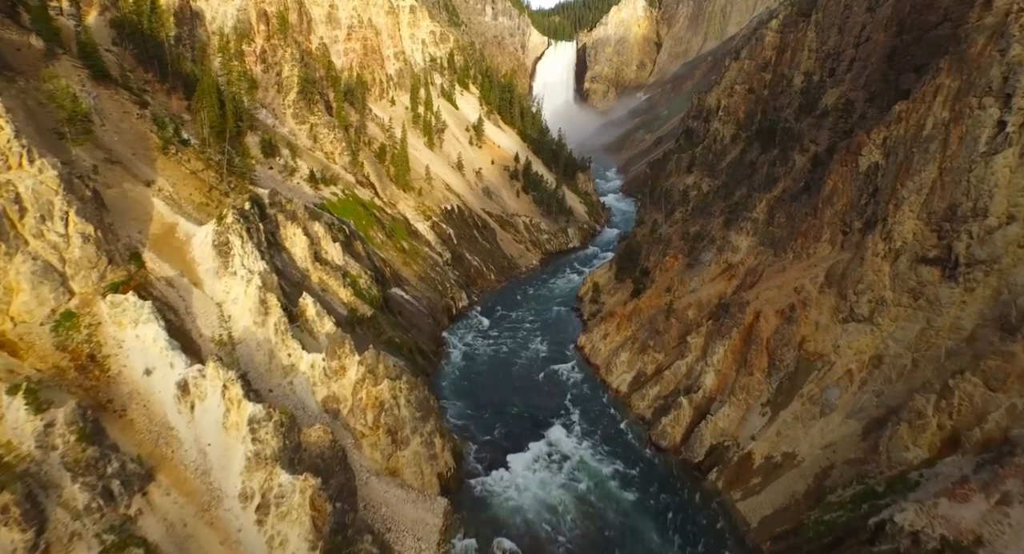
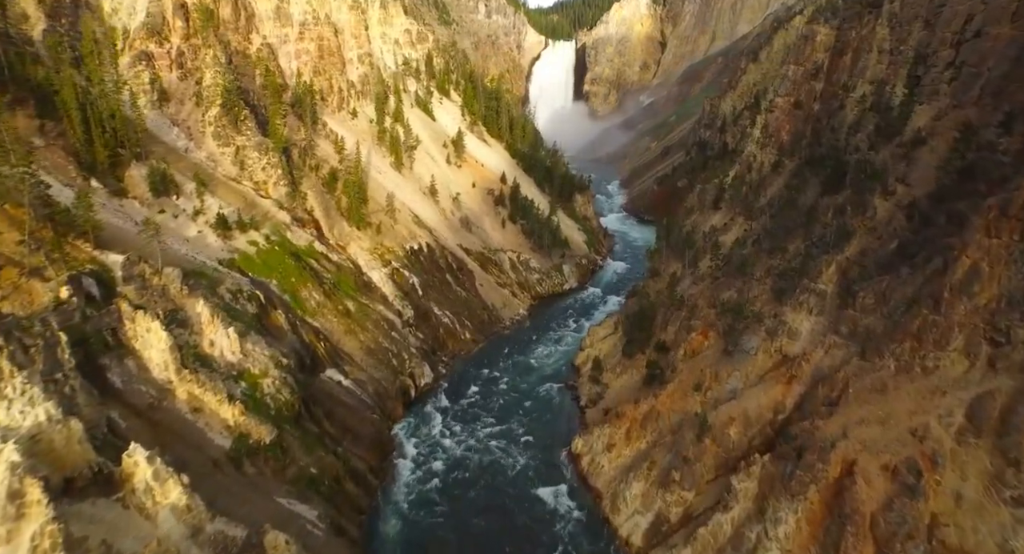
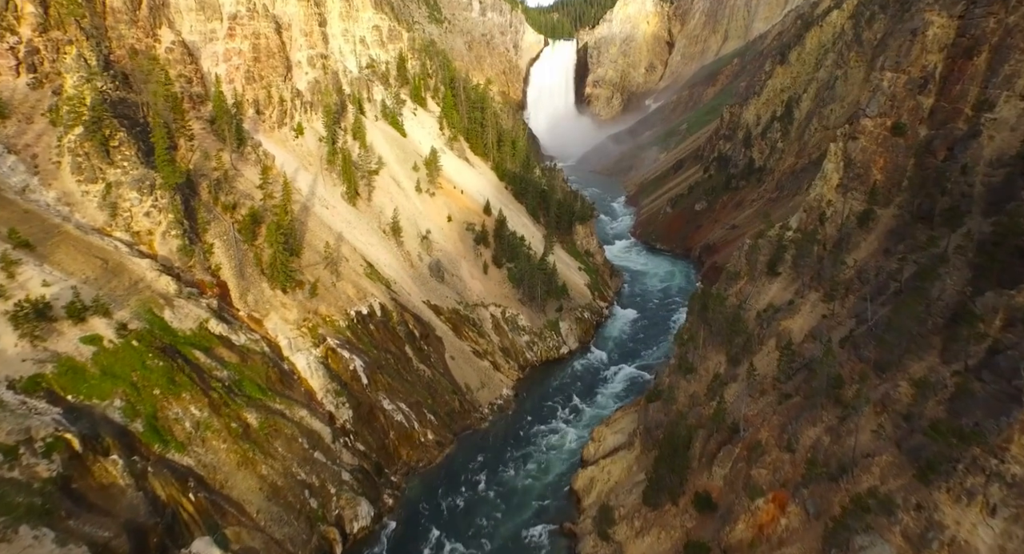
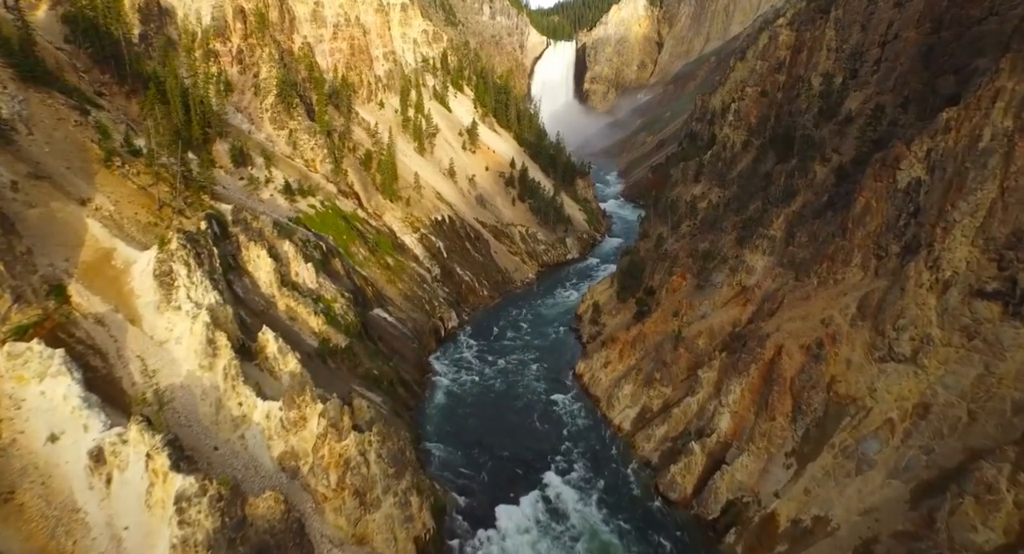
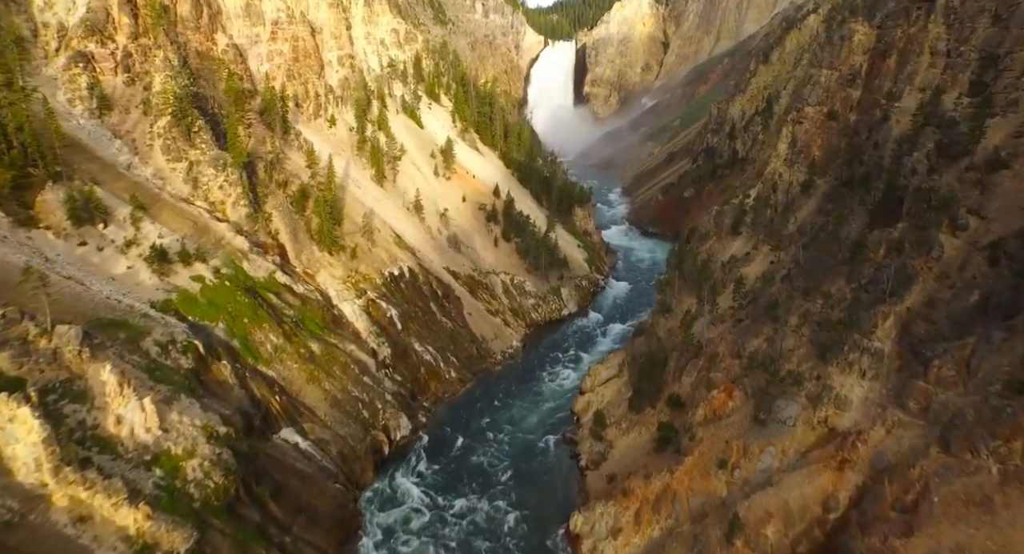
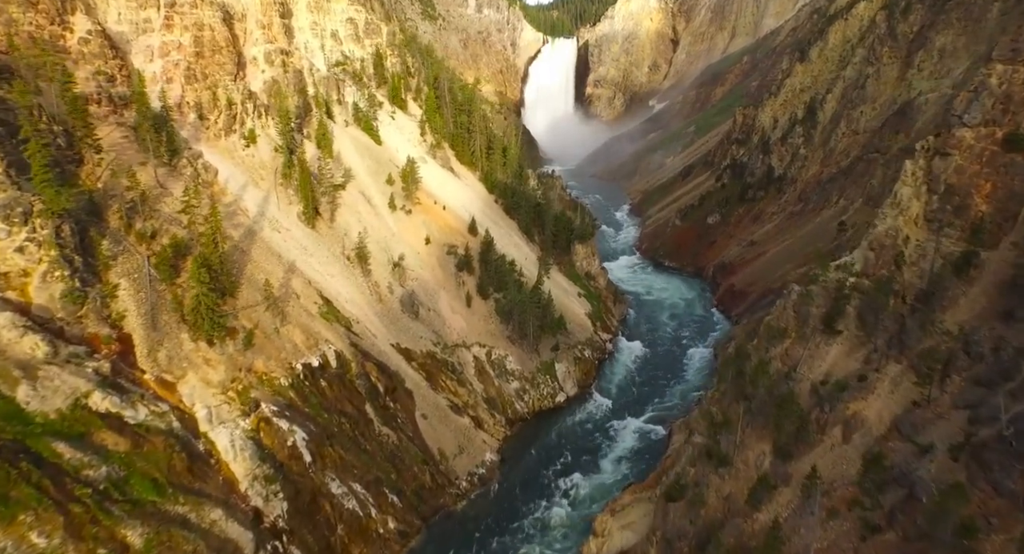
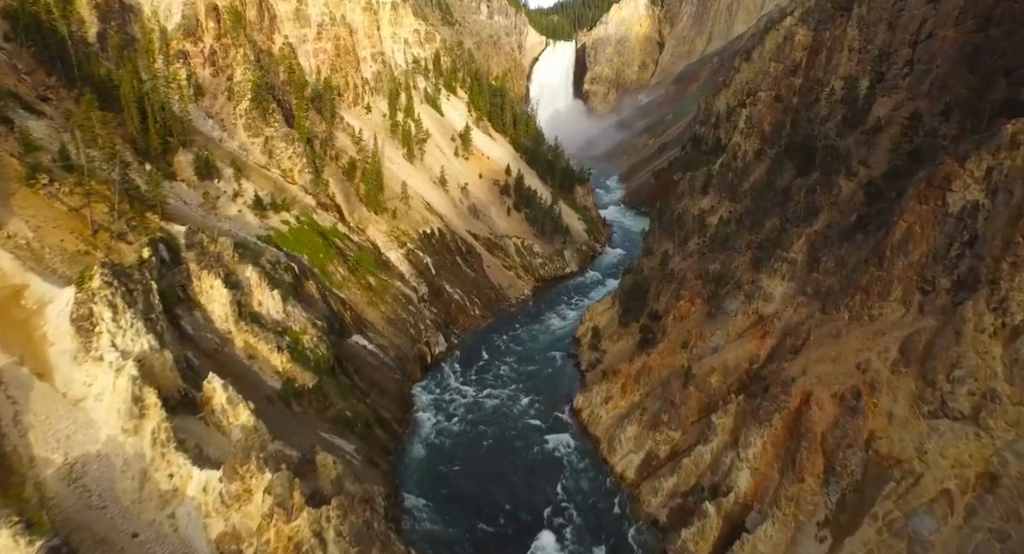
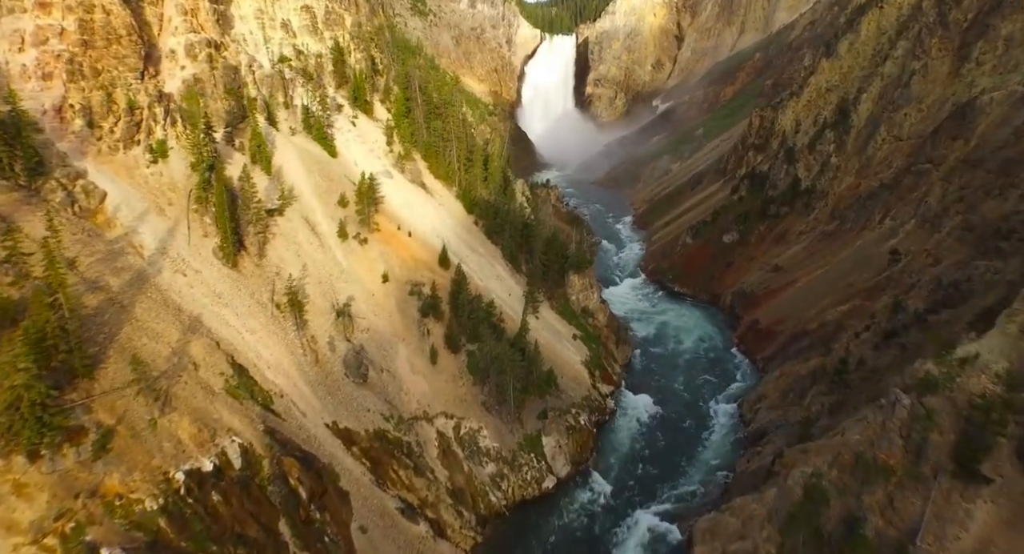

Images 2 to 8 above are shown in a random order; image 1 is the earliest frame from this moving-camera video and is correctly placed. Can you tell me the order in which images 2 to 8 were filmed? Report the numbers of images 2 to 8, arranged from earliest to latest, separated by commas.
4, 7, 2, 5, 3, 6, 8
